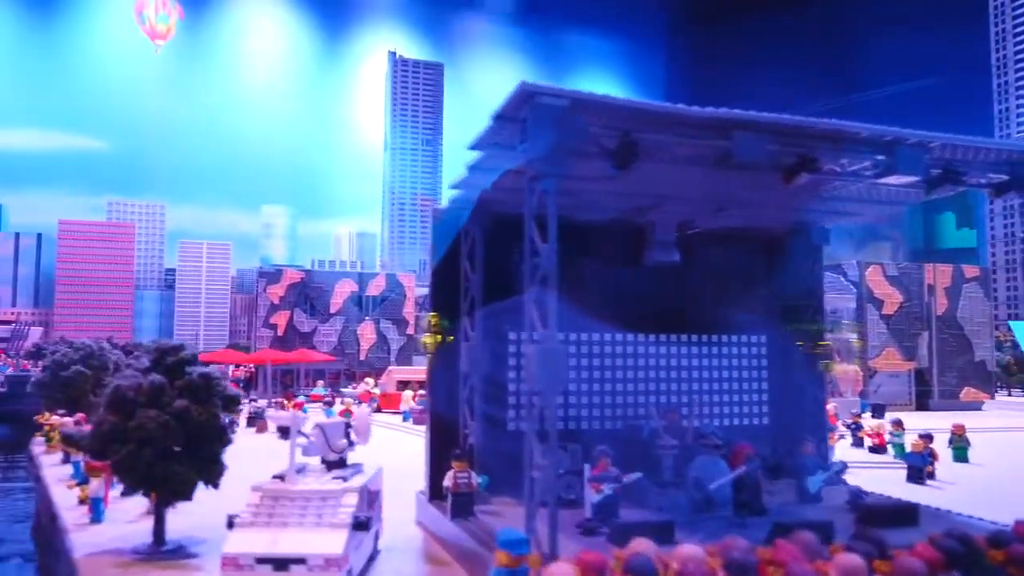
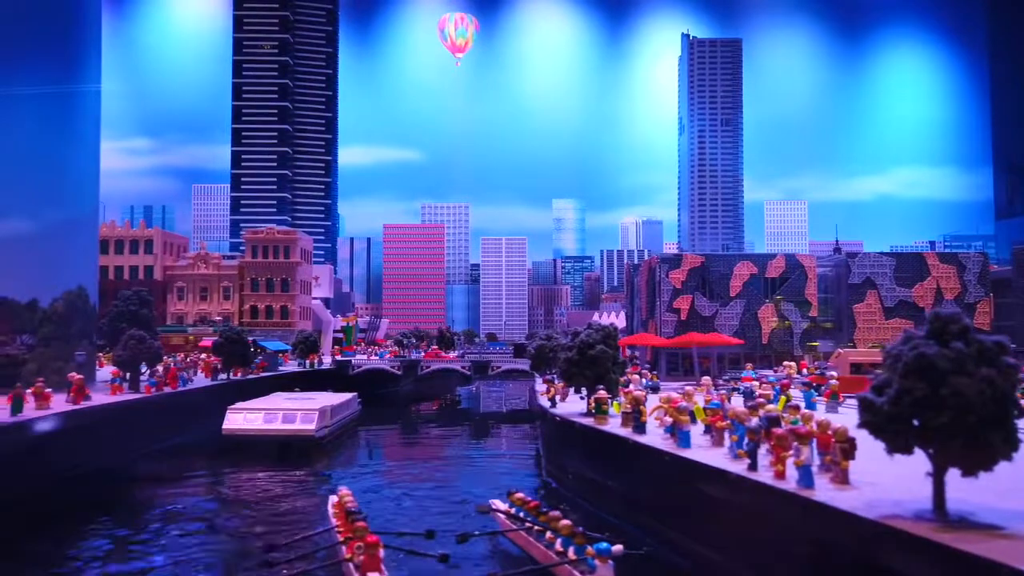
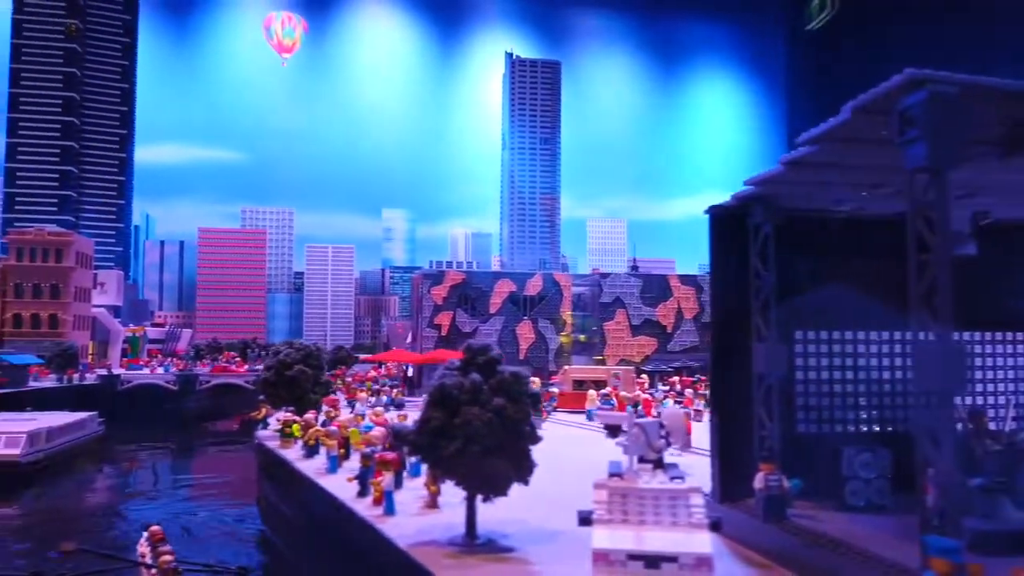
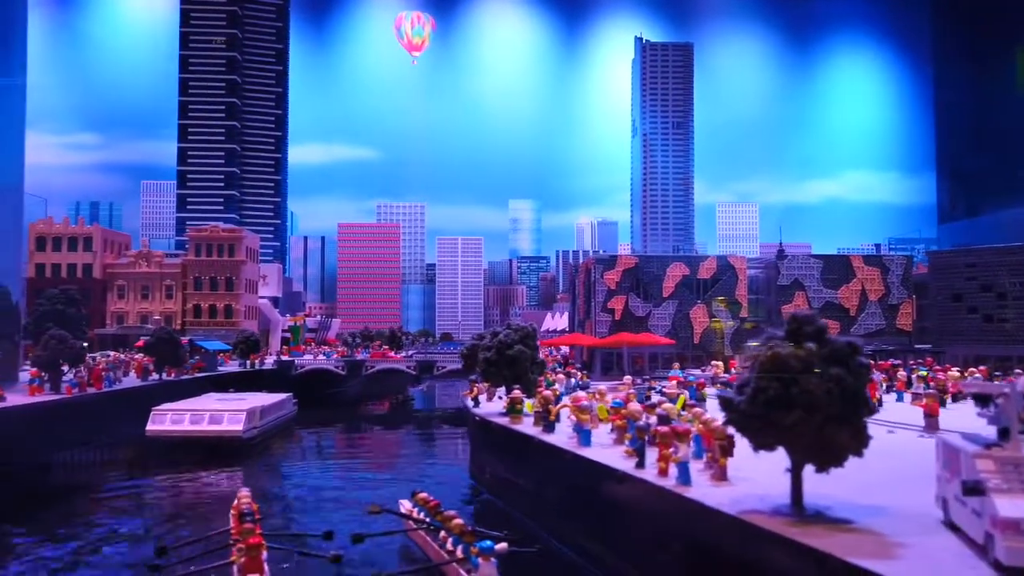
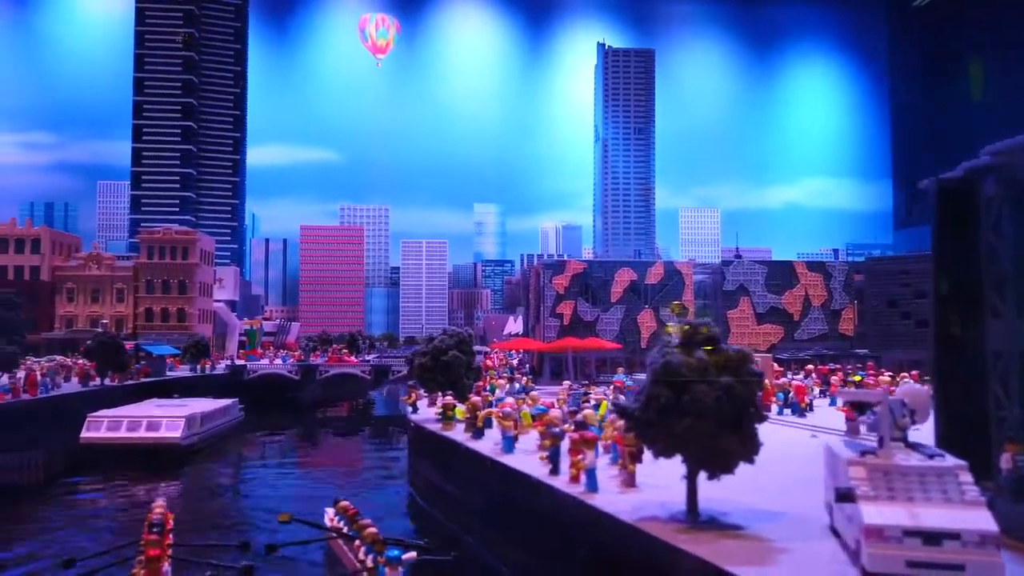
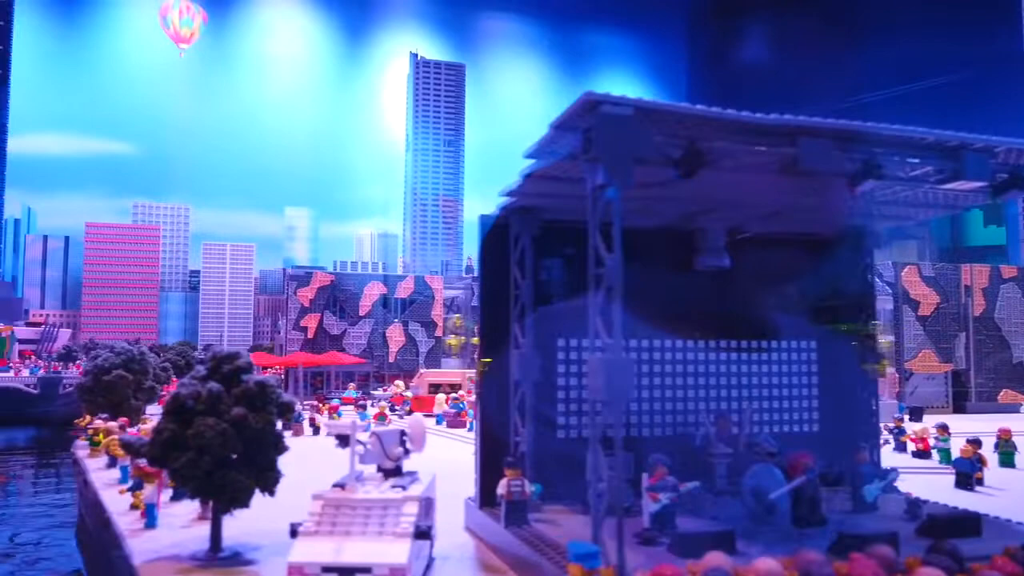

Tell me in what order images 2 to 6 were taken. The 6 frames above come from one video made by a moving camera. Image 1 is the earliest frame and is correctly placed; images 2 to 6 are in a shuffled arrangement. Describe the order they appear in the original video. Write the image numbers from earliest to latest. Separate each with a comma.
6, 3, 5, 4, 2
